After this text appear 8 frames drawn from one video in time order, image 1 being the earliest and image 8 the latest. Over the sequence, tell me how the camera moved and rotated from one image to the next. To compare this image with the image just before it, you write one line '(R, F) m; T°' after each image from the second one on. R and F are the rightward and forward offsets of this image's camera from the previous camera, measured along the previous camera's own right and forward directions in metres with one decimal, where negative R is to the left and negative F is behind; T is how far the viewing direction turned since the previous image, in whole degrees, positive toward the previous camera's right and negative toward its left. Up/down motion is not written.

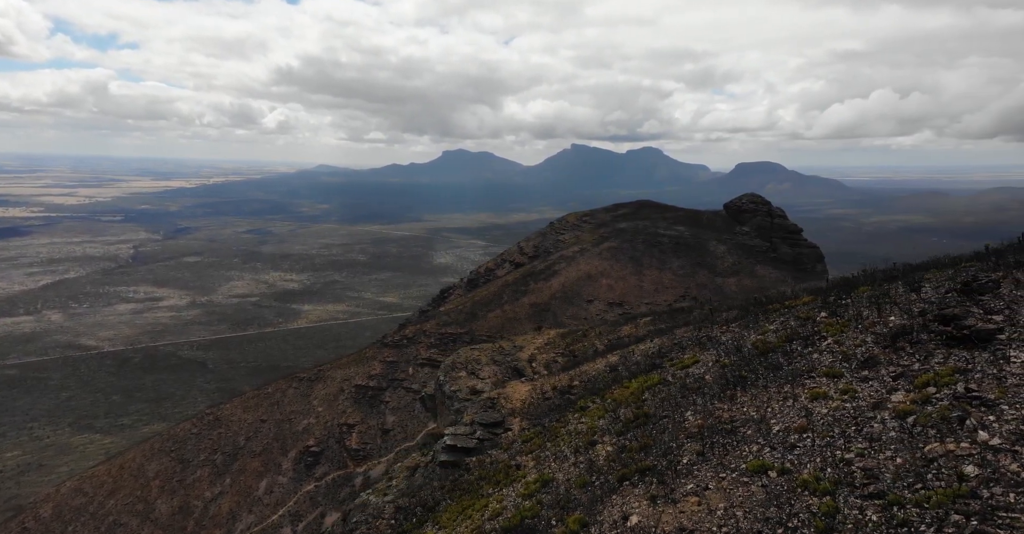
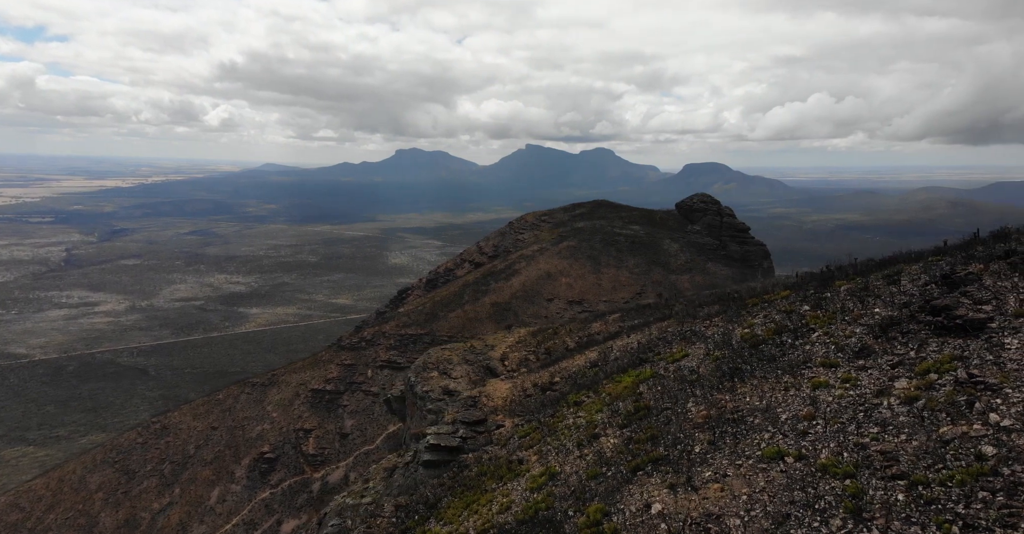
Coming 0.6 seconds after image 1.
(-1.2, -0.2) m; +4°
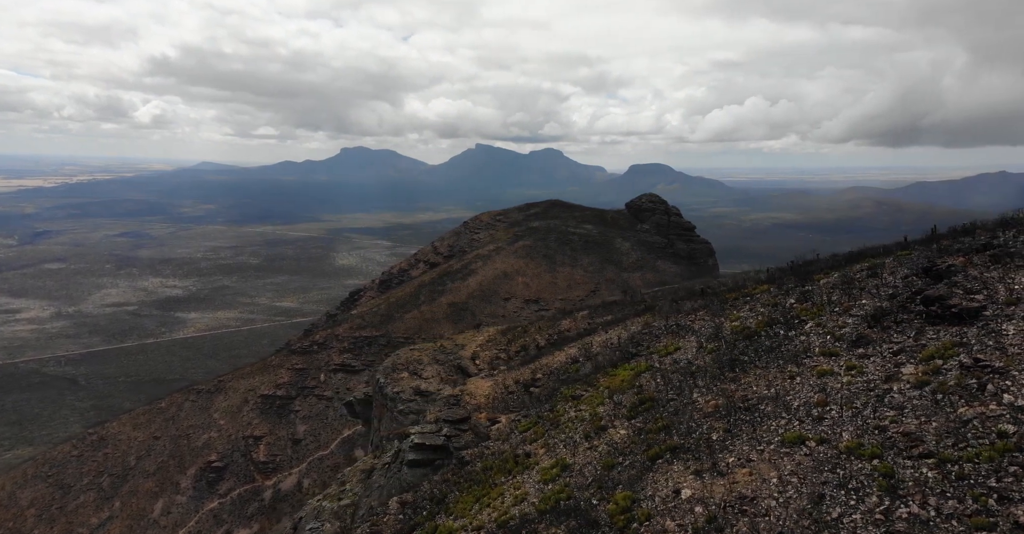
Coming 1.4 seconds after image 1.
(-1.4, -0.2) m; +5°
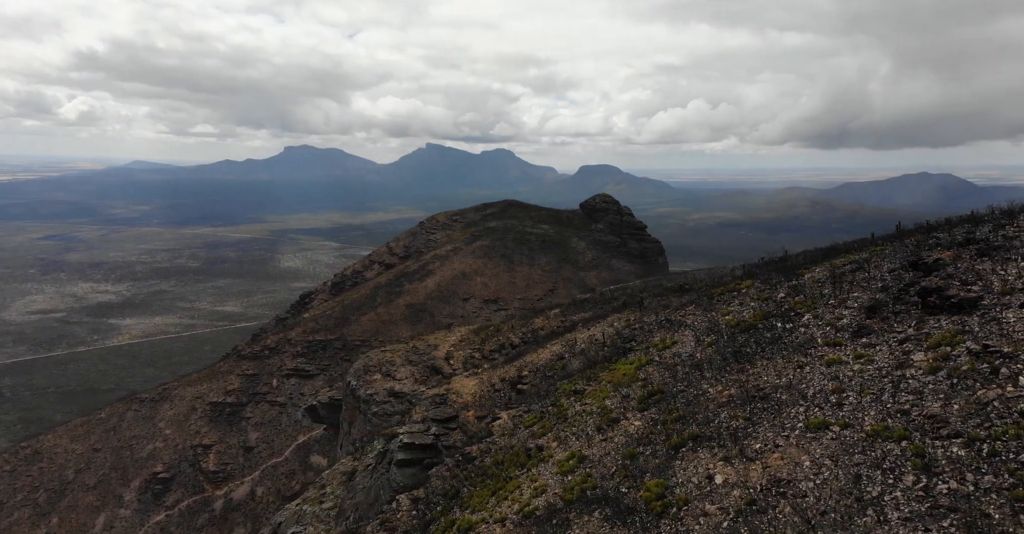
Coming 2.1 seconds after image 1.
(-1.6, -0.2) m; +4°
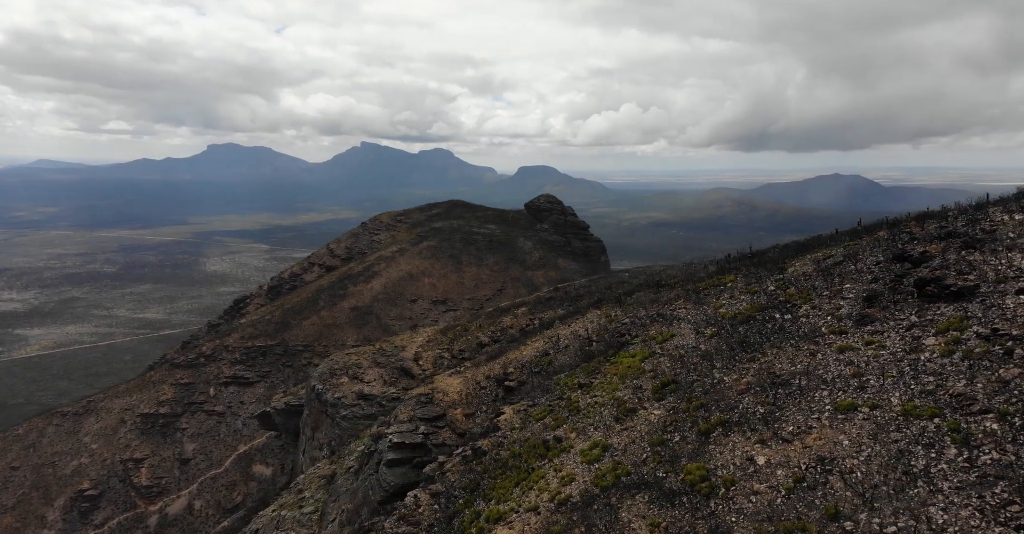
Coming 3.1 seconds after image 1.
(-2.1, -0.3) m; +6°
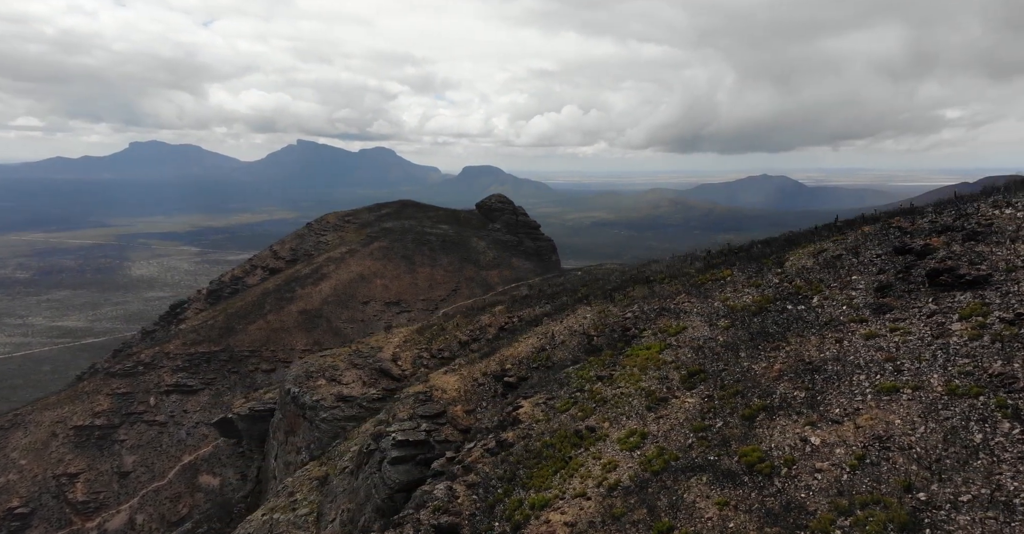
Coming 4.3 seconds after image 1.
(-2.5, -0.2) m; +5°
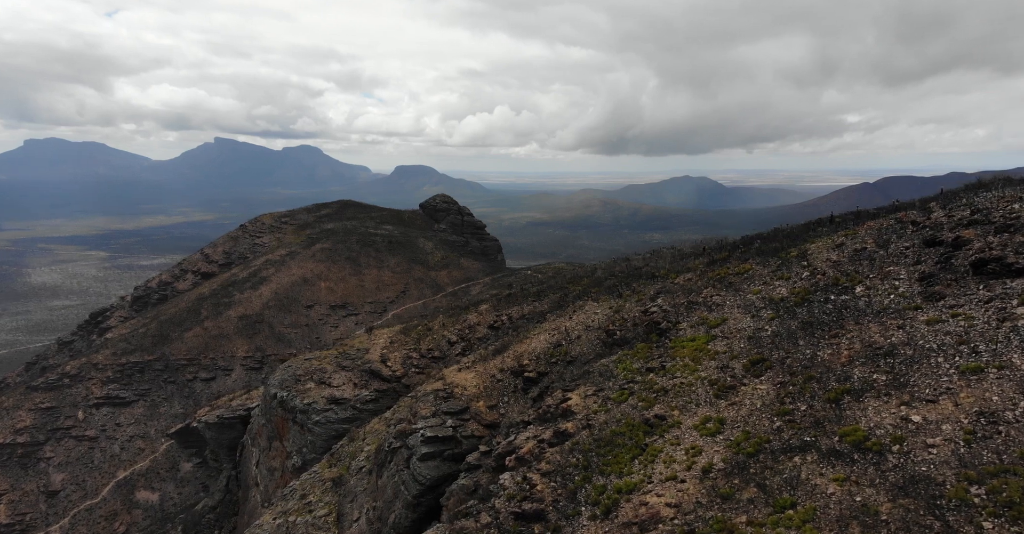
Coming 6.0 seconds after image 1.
(-3.9, 0.0) m; +6°
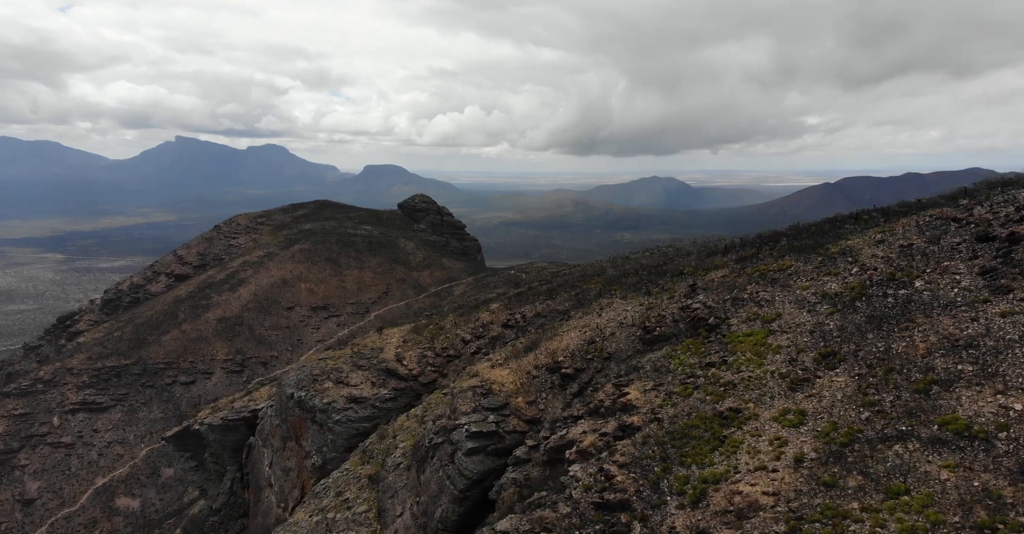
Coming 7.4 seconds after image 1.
(-3.1, 0.0) m; +2°
